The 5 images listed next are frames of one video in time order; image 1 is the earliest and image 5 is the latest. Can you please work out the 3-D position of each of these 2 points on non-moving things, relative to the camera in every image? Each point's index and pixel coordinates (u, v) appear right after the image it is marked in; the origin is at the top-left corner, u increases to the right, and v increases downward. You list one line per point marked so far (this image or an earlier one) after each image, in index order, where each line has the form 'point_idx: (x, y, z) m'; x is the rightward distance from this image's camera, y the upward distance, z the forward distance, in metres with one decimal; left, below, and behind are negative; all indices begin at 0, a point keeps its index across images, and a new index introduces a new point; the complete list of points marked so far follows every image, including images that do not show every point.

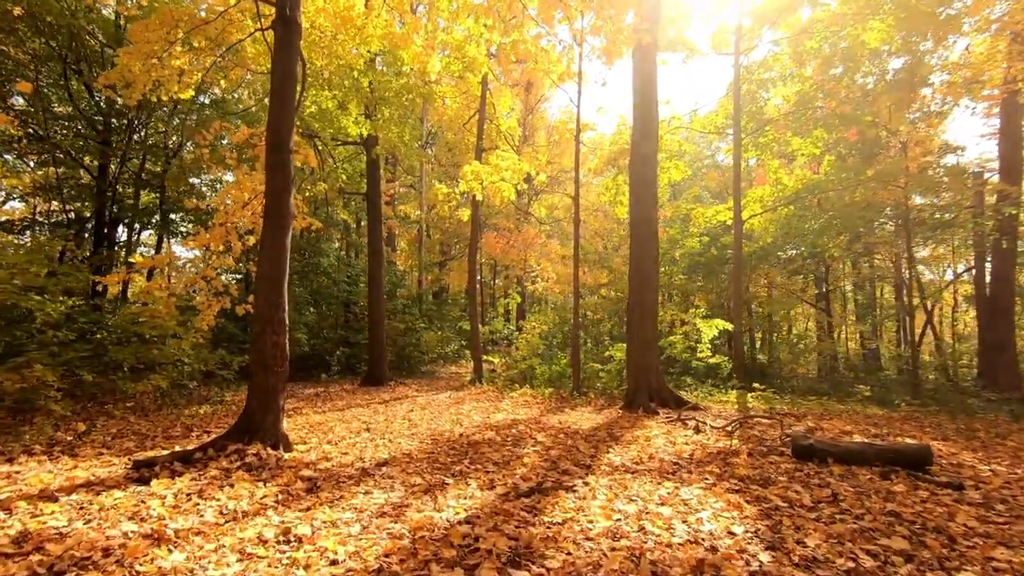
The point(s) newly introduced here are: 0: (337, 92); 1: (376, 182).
0: (-3.8, +4.2, +10.5) m
1: (-3.5, +2.7, +12.5) m
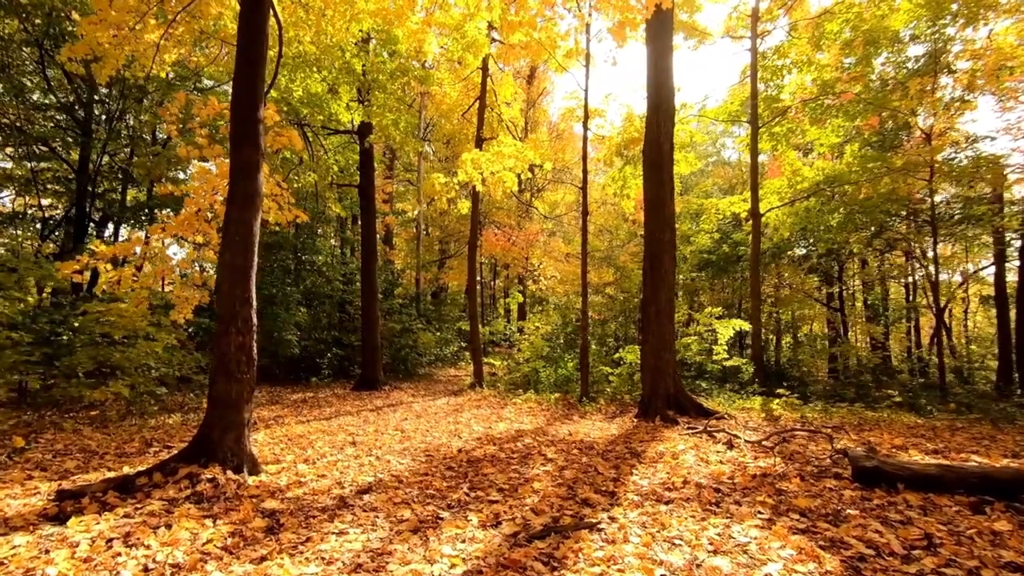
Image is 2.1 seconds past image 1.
0: (-3.7, +4.3, +9.7) m
1: (-3.4, +2.8, +11.7) m
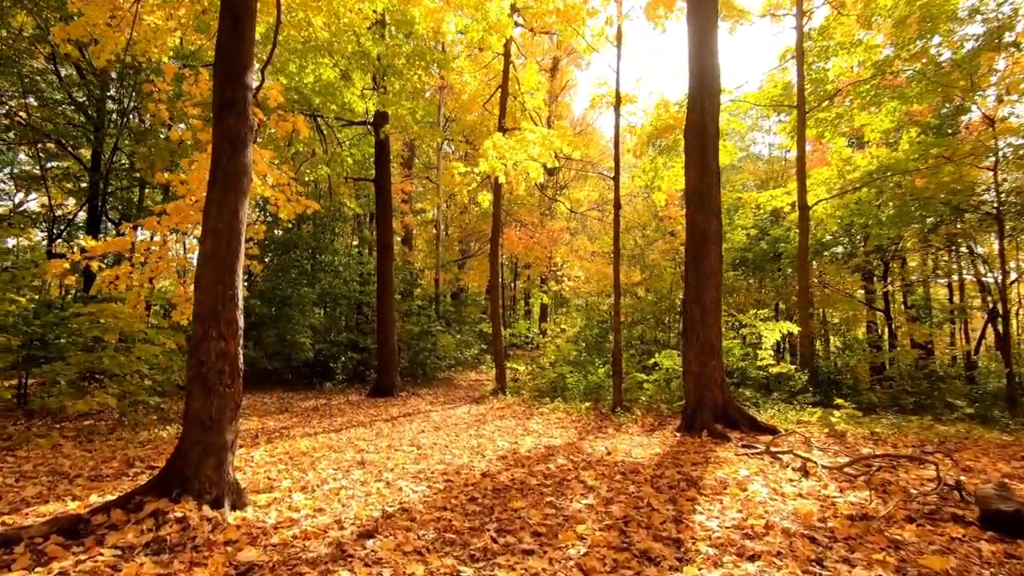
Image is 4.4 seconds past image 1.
0: (-3.2, +4.3, +9.1) m
1: (-2.9, +2.8, +11.1) m
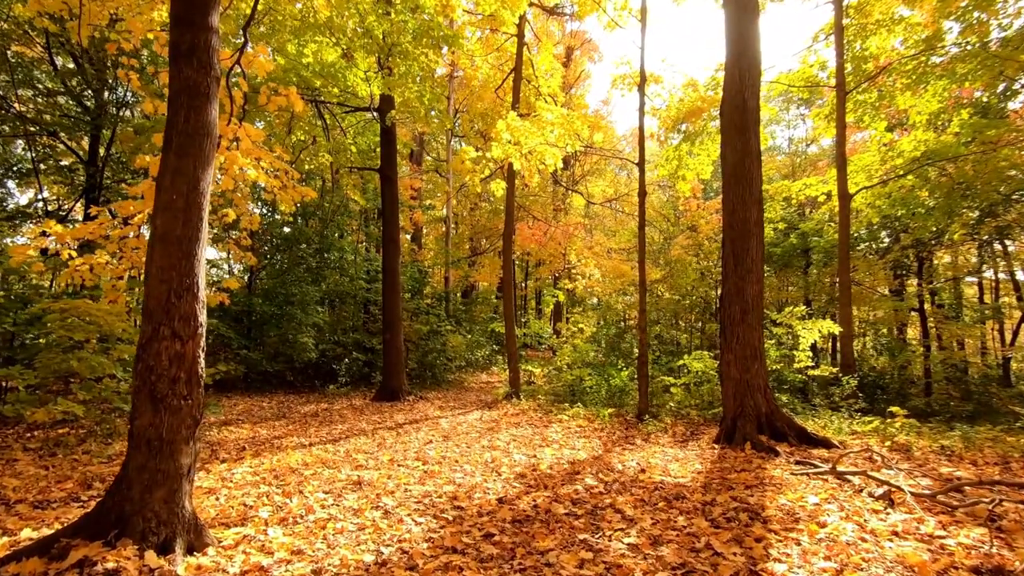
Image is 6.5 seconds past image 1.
0: (-3.0, +4.3, +8.5) m
1: (-2.6, +2.8, +10.4) m
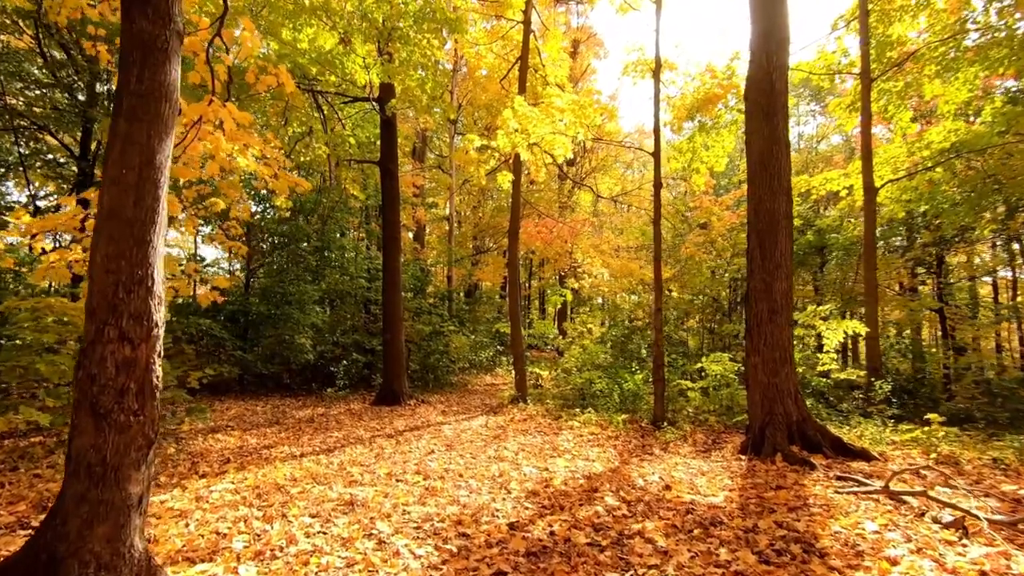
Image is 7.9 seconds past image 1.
0: (-2.9, +4.4, +8.0) m
1: (-2.4, +2.9, +10.0) m
